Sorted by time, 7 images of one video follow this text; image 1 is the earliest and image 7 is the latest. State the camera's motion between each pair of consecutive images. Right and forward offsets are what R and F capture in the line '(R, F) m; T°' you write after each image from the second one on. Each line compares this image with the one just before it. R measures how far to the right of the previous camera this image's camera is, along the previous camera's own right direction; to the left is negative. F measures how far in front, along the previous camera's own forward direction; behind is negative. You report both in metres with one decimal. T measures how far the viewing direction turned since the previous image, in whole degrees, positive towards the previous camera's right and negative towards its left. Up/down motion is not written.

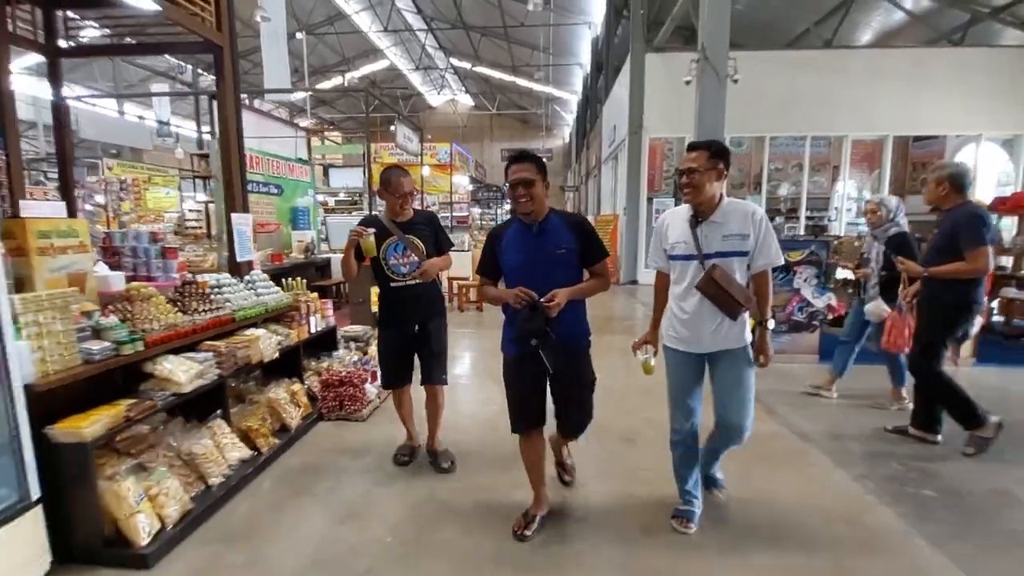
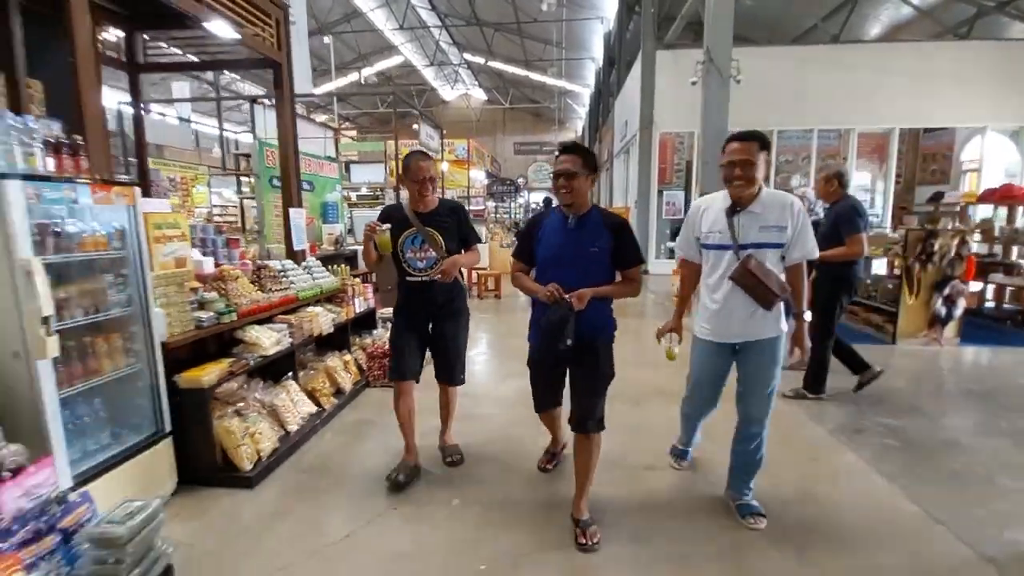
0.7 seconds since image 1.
(-0.1, -0.5) m; -1°
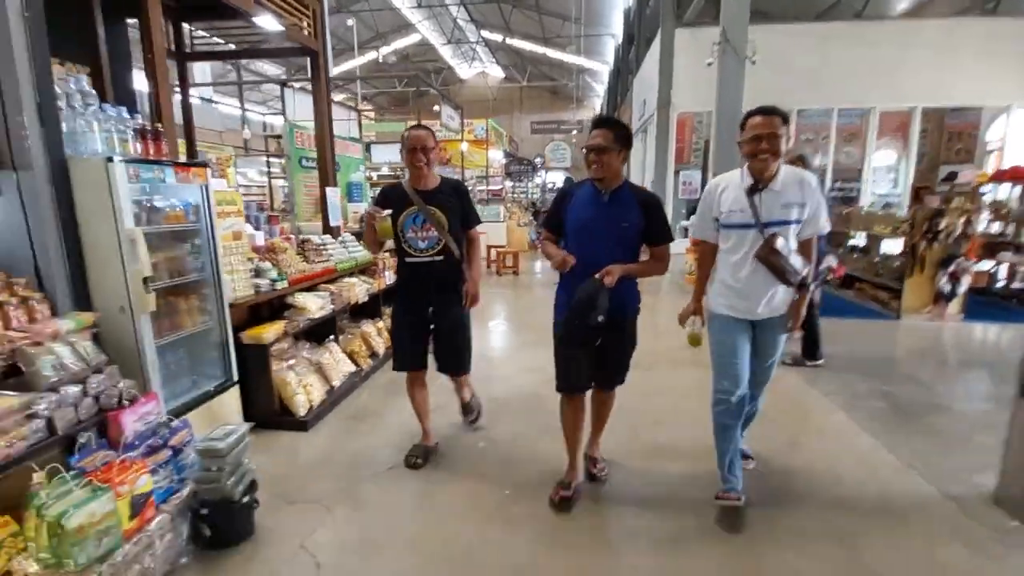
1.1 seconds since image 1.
(0.0, -0.3) m; -2°
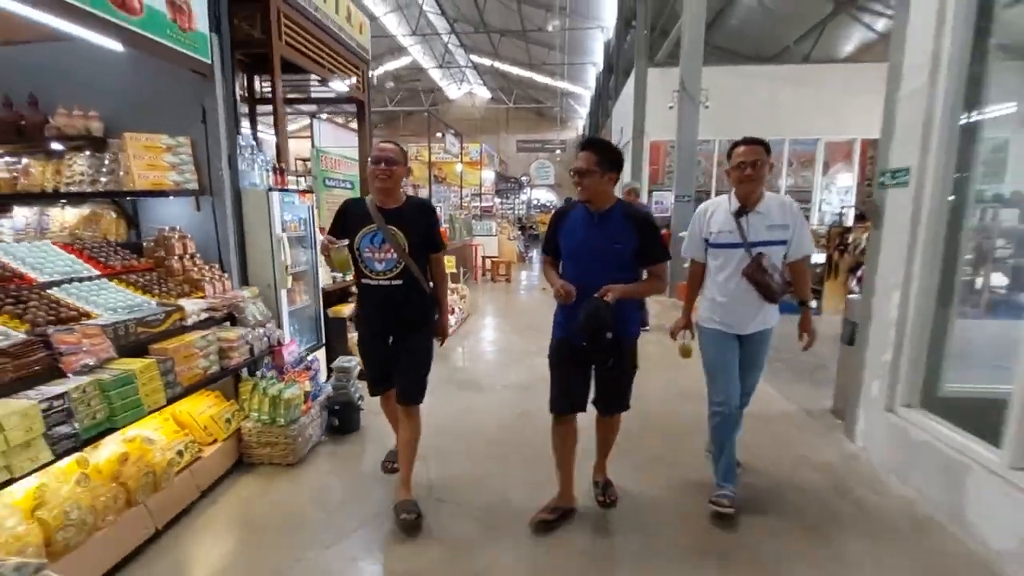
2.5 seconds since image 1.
(-0.2, -1.1) m; +2°
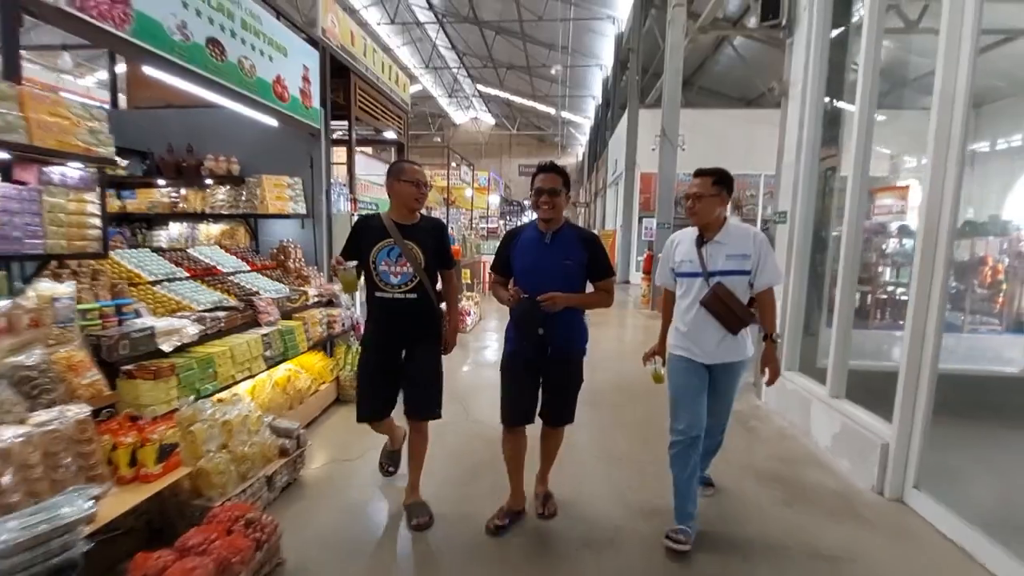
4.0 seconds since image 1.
(-0.1, -1.2) m; 0°
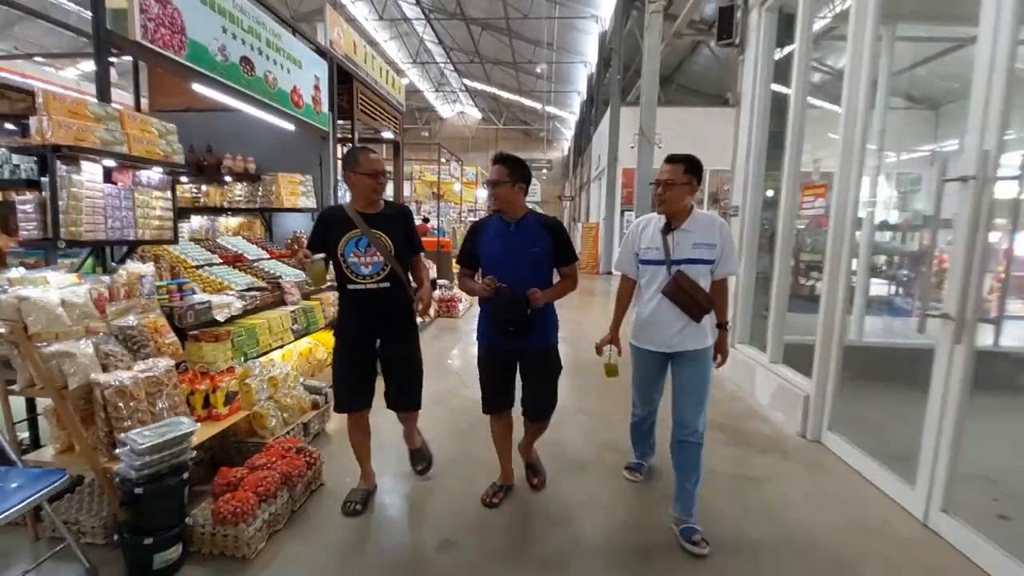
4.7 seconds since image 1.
(0.0, -0.5) m; +2°
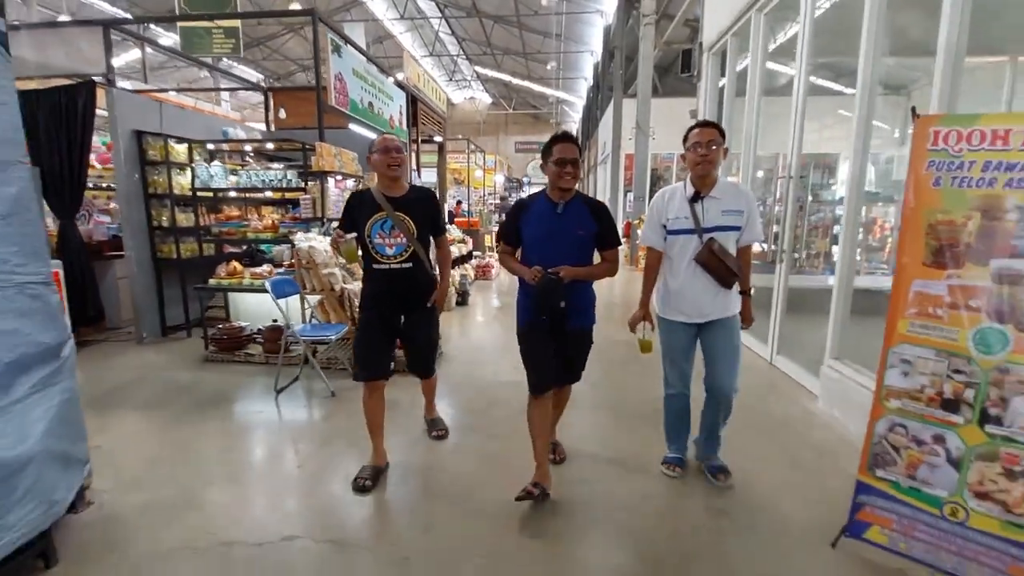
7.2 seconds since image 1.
(-0.2, -2.0) m; -1°
